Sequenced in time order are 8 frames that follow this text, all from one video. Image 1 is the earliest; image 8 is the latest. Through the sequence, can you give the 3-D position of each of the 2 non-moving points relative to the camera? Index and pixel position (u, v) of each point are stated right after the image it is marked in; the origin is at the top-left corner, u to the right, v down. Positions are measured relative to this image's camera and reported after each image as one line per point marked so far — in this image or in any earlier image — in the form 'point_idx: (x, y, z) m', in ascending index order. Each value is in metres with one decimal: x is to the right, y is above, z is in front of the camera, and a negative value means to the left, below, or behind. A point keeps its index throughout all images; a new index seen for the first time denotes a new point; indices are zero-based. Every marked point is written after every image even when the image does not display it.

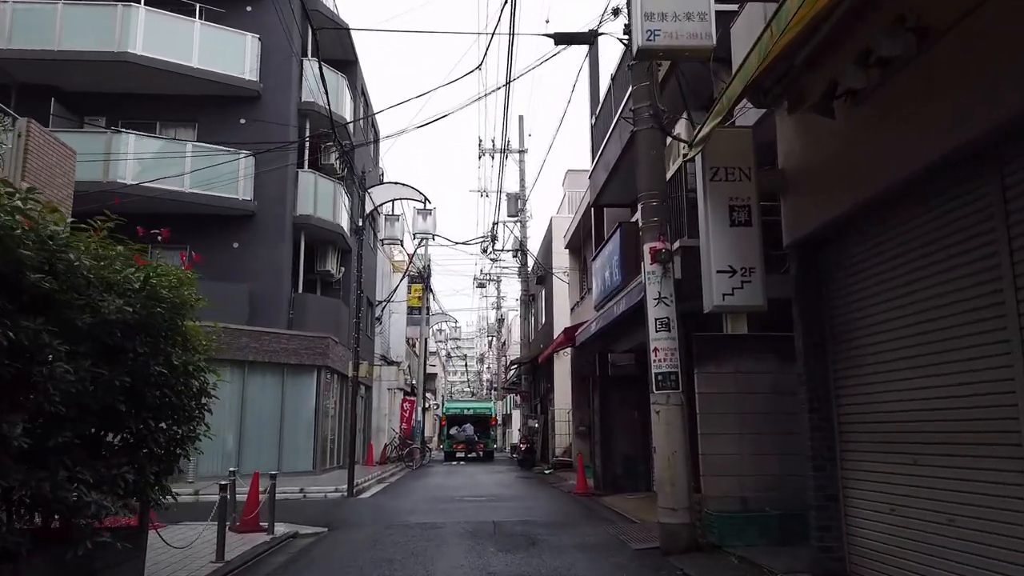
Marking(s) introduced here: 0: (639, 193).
0: (+1.6, +1.2, +9.7) m
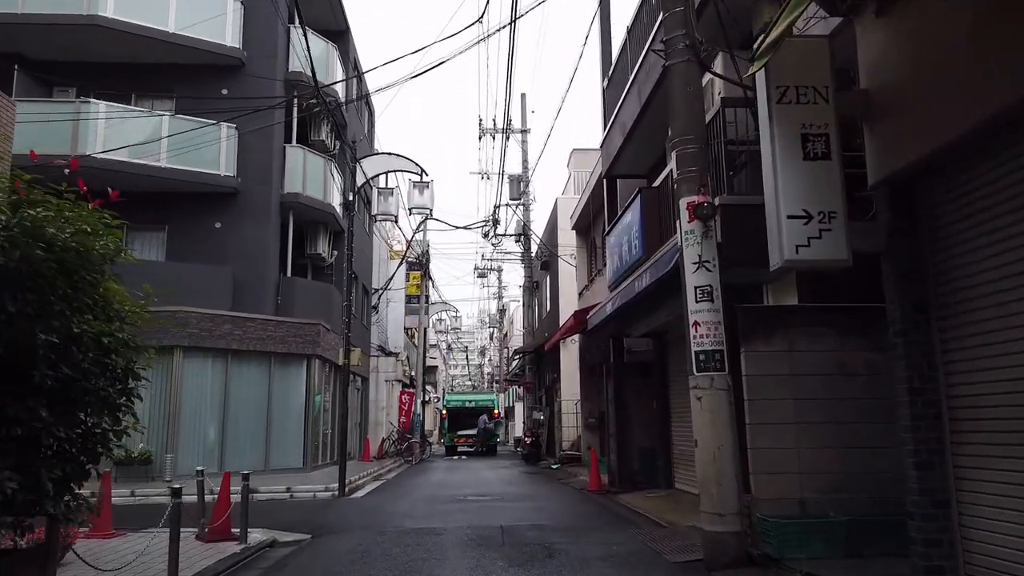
0: (+1.7, +1.6, +8.1) m
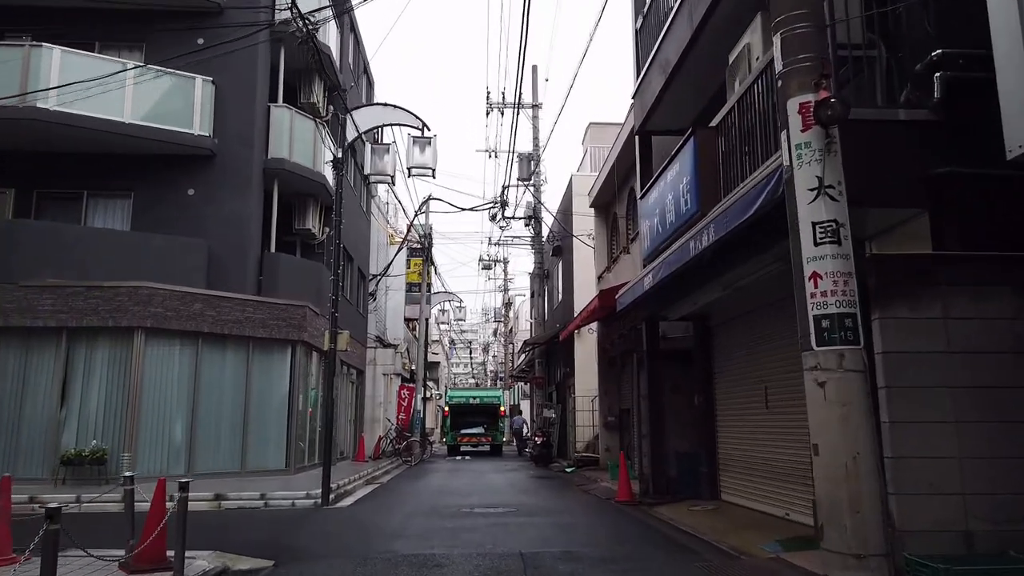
0: (+2.0, +2.1, +5.7) m
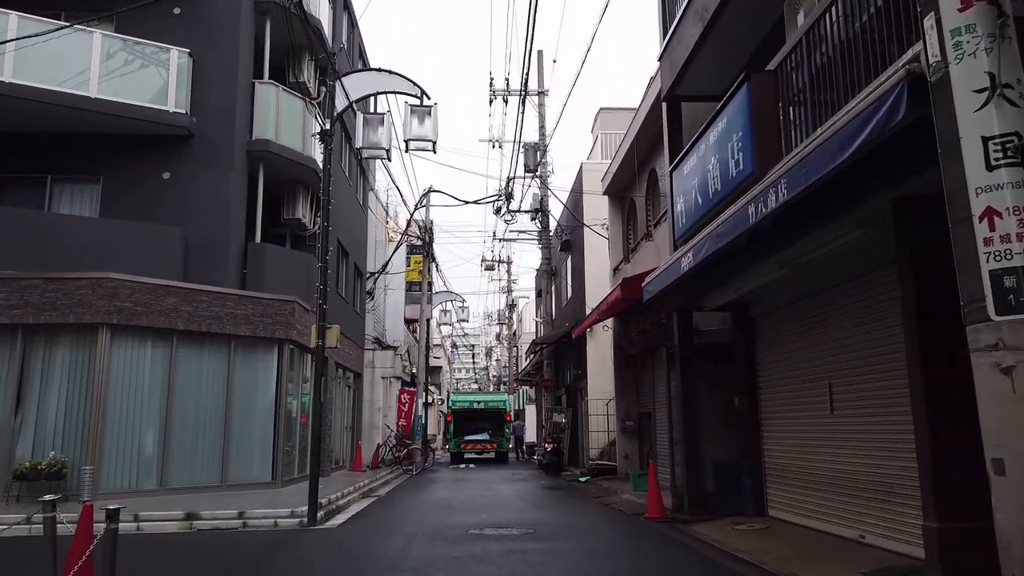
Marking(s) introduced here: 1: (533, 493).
0: (+2.2, +2.3, +4.1) m
1: (+0.4, -4.5, +16.6) m
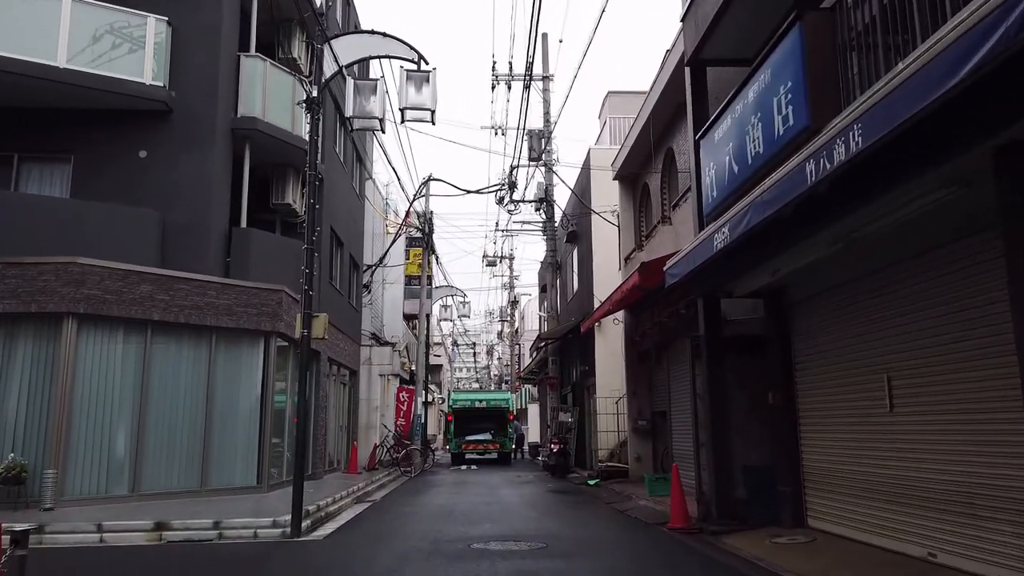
0: (+2.3, +2.6, +2.9) m
1: (+0.6, -4.3, +15.4) m
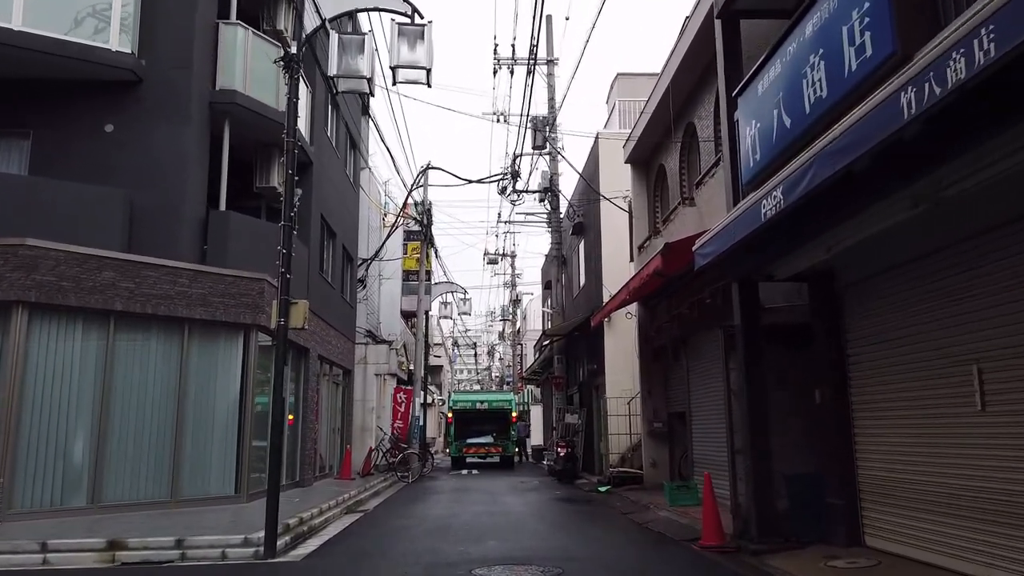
0: (+2.4, +2.8, +1.6) m
1: (+0.7, -4.1, +14.0) m
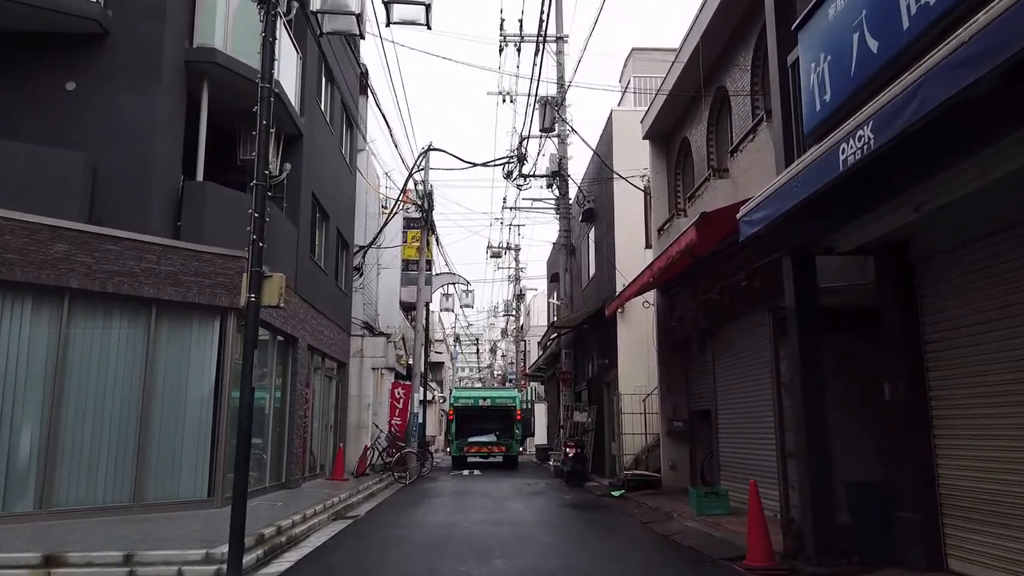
0: (+2.5, +3.1, +0.1) m
1: (+0.8, -3.8, +12.6) m
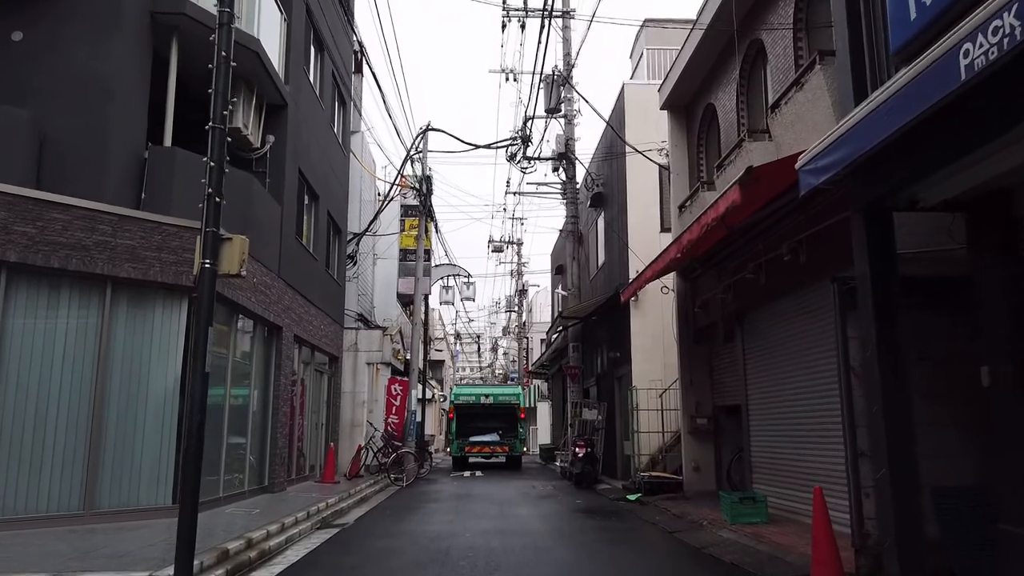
0: (+2.6, +3.4, -1.3) m
1: (+0.9, -3.5, +11.2) m
